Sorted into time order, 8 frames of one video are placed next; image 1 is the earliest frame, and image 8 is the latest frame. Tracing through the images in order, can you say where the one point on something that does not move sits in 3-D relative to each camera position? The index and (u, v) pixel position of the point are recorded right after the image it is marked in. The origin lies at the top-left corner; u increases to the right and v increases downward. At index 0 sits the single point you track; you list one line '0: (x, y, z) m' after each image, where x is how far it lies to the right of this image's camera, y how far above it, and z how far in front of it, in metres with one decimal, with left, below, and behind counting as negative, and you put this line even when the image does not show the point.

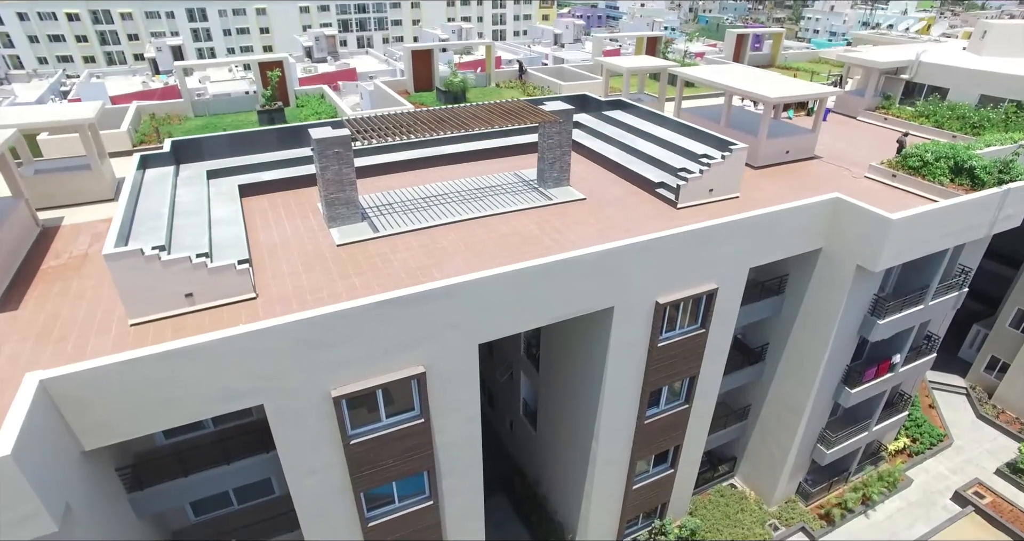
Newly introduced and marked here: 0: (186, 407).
0: (-6.2, -2.6, +10.3) m
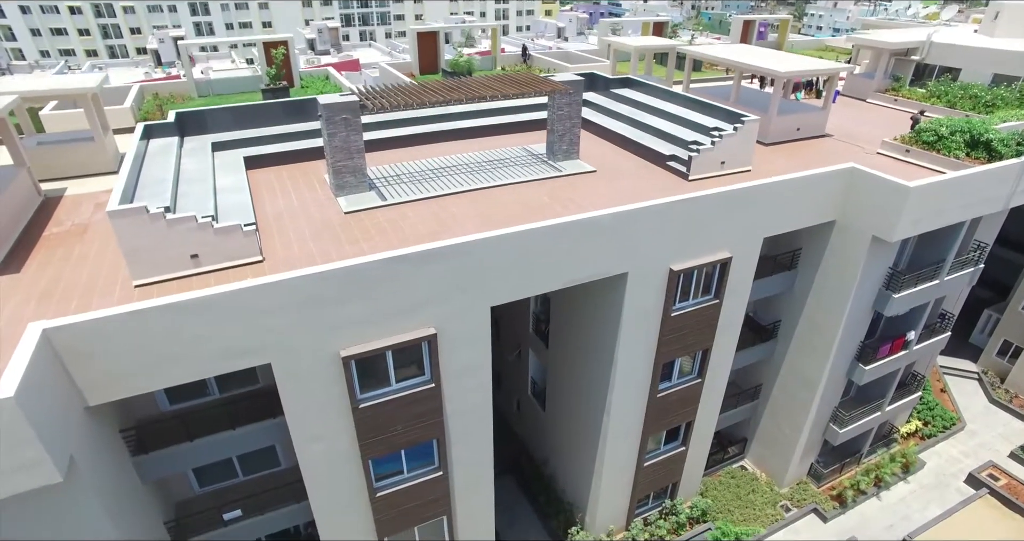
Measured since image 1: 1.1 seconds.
0: (-6.0, -1.7, +10.0) m
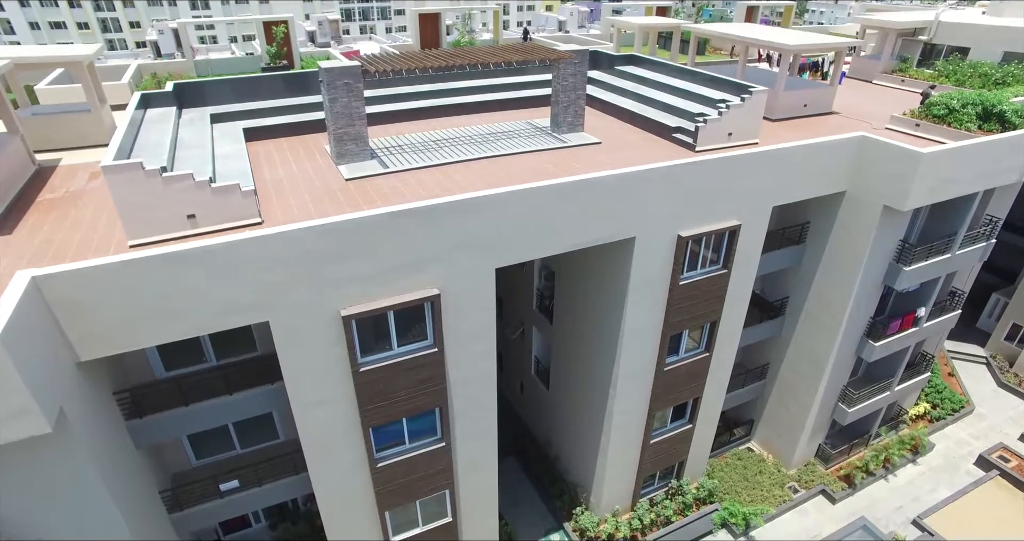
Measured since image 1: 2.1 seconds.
0: (-5.8, -0.9, +9.7) m
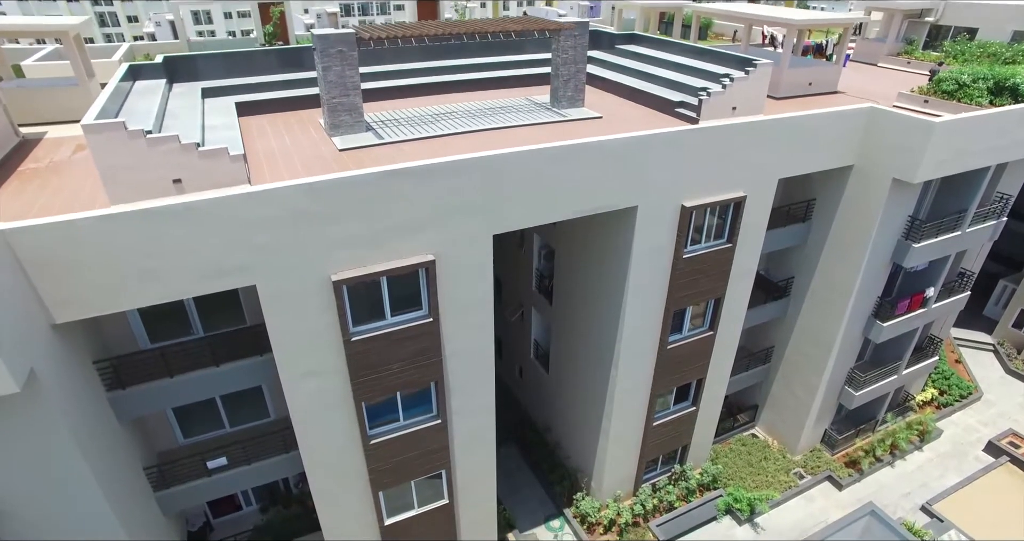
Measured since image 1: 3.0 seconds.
0: (-5.9, -0.2, +9.3) m
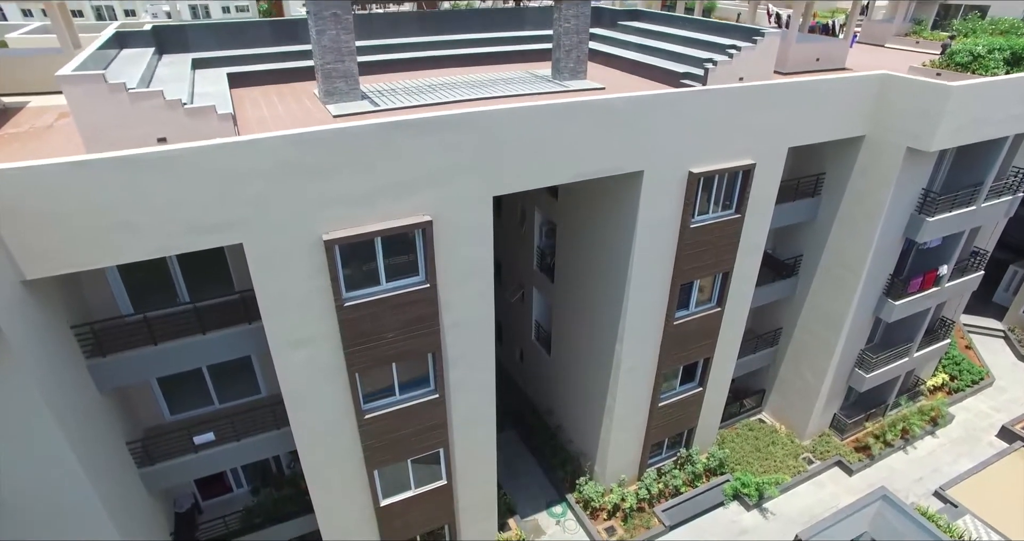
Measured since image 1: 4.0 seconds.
0: (-5.9, +0.6, +8.7) m
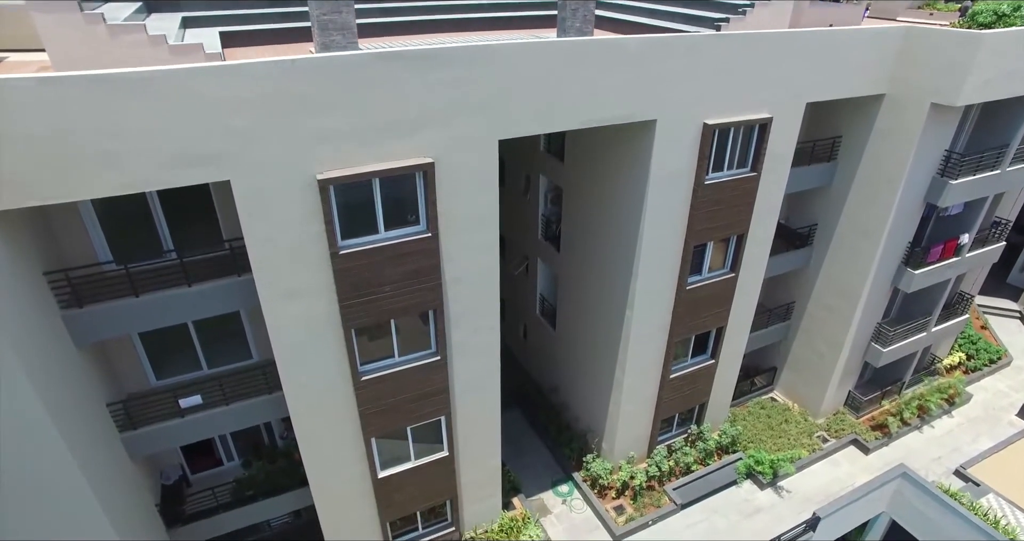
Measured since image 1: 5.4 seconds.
0: (-5.7, +1.5, +8.0) m
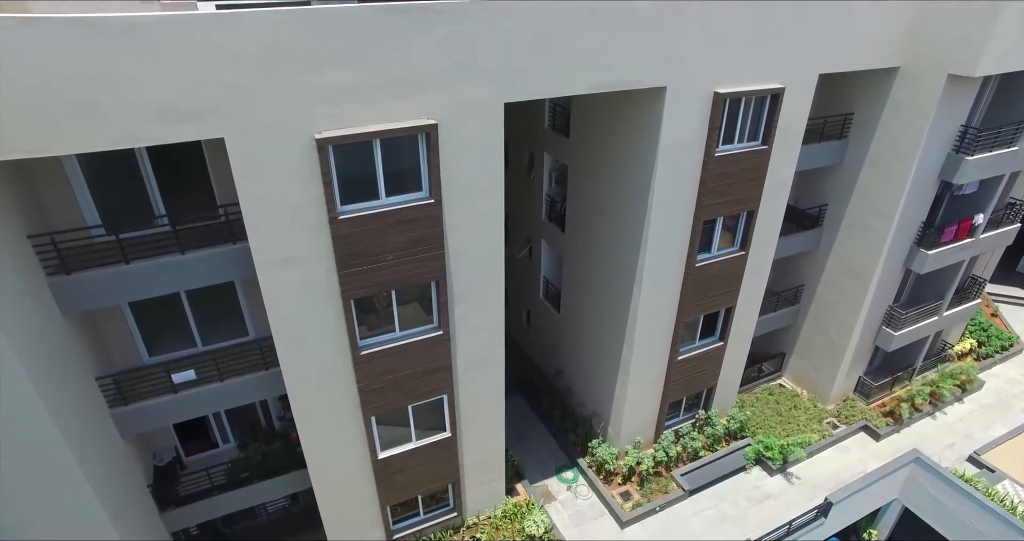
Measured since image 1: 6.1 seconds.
0: (-5.6, +2.1, +7.7) m
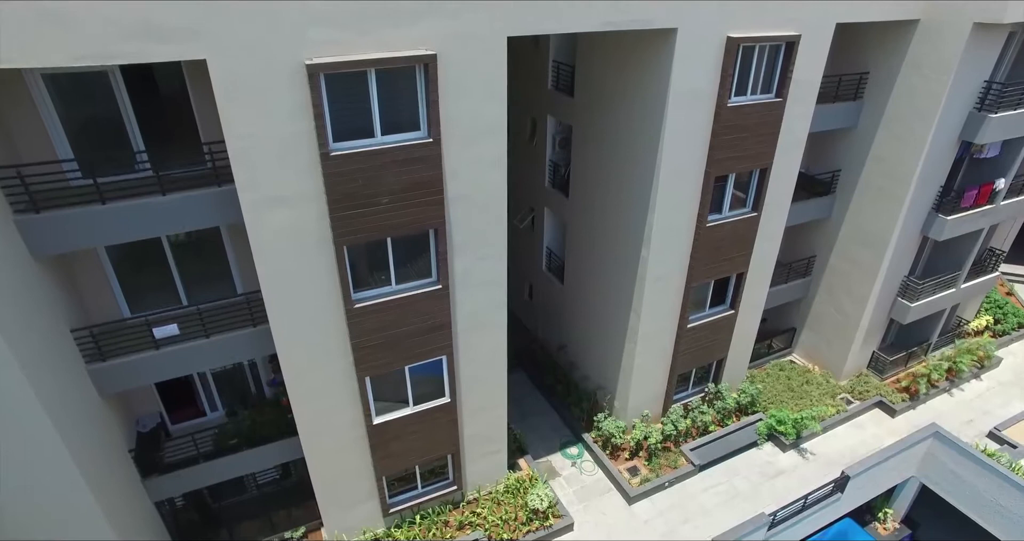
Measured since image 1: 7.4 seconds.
0: (-5.6, +3.1, +7.1) m
